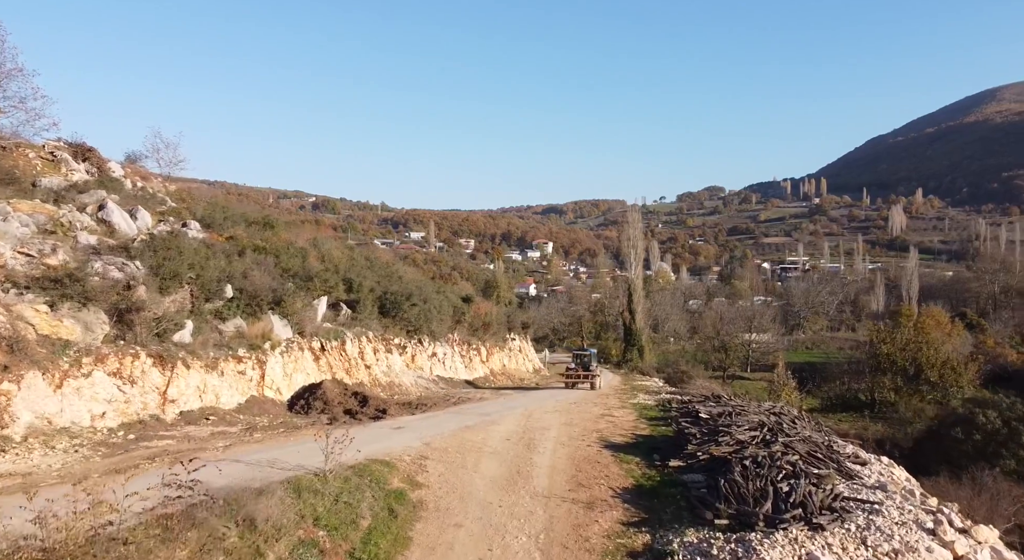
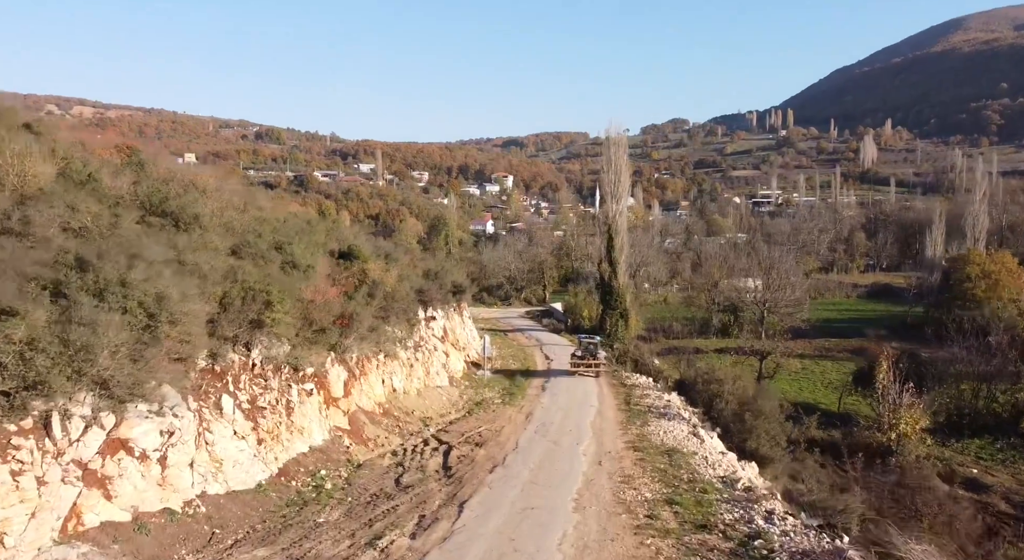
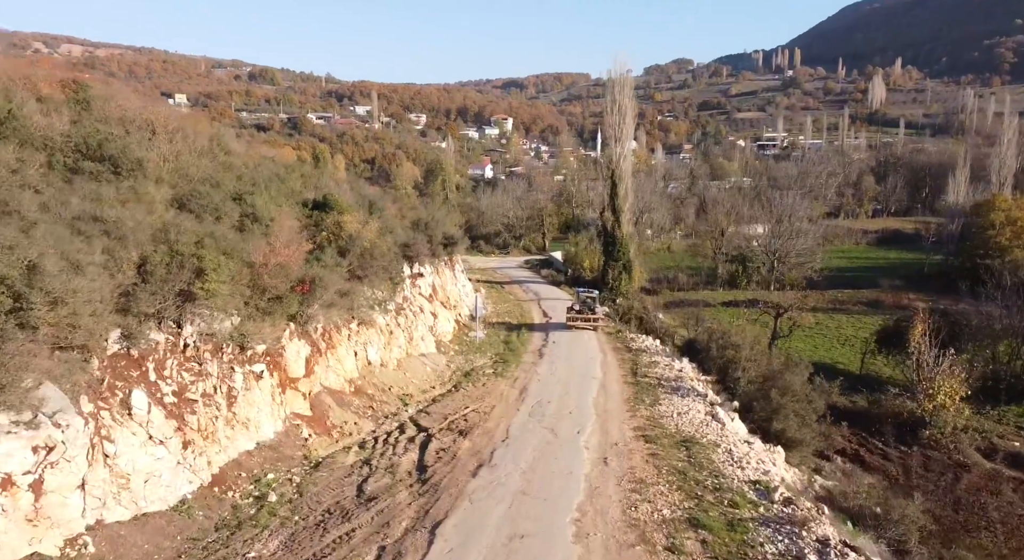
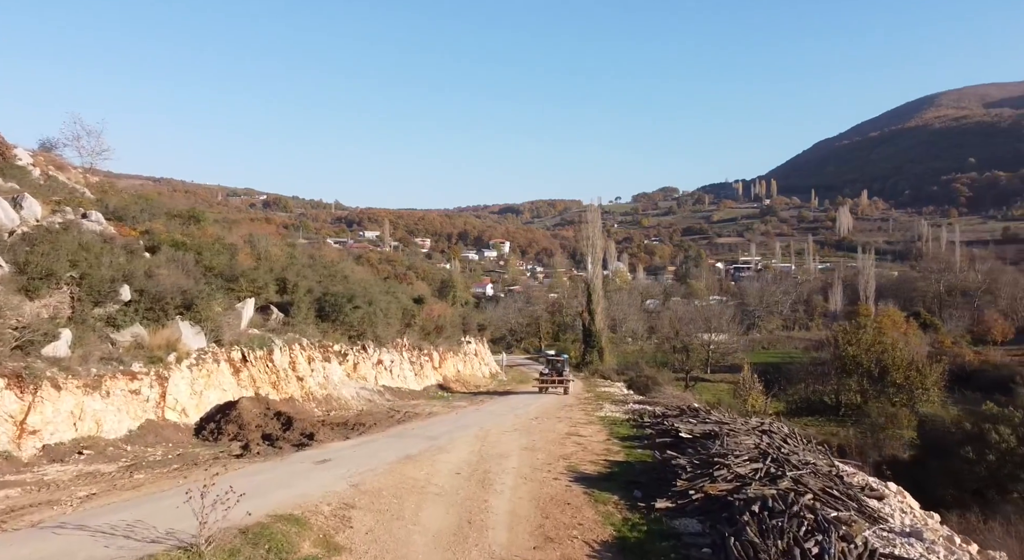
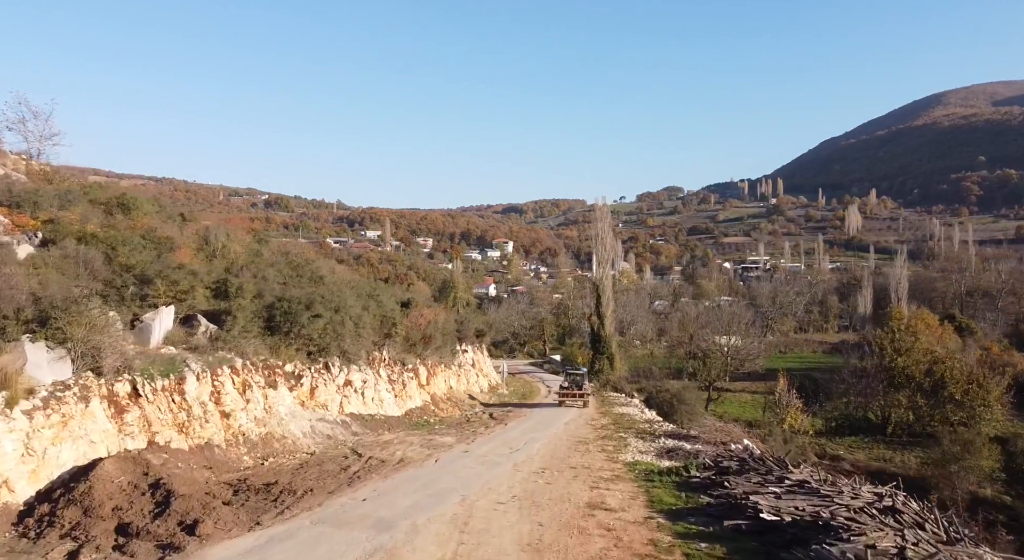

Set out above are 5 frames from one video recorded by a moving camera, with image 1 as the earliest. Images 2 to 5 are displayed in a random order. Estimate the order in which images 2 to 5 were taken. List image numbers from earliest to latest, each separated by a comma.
4, 5, 2, 3
